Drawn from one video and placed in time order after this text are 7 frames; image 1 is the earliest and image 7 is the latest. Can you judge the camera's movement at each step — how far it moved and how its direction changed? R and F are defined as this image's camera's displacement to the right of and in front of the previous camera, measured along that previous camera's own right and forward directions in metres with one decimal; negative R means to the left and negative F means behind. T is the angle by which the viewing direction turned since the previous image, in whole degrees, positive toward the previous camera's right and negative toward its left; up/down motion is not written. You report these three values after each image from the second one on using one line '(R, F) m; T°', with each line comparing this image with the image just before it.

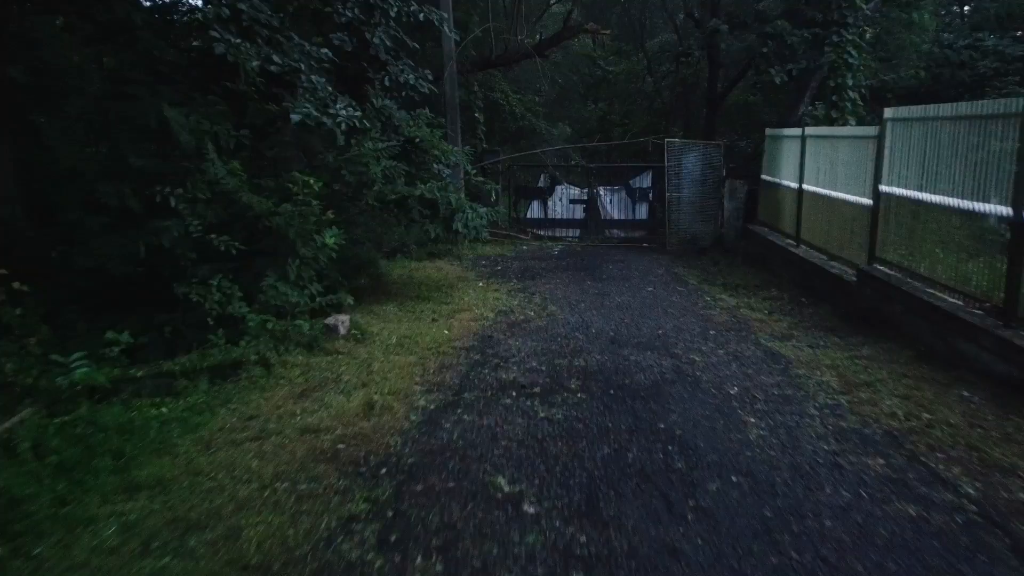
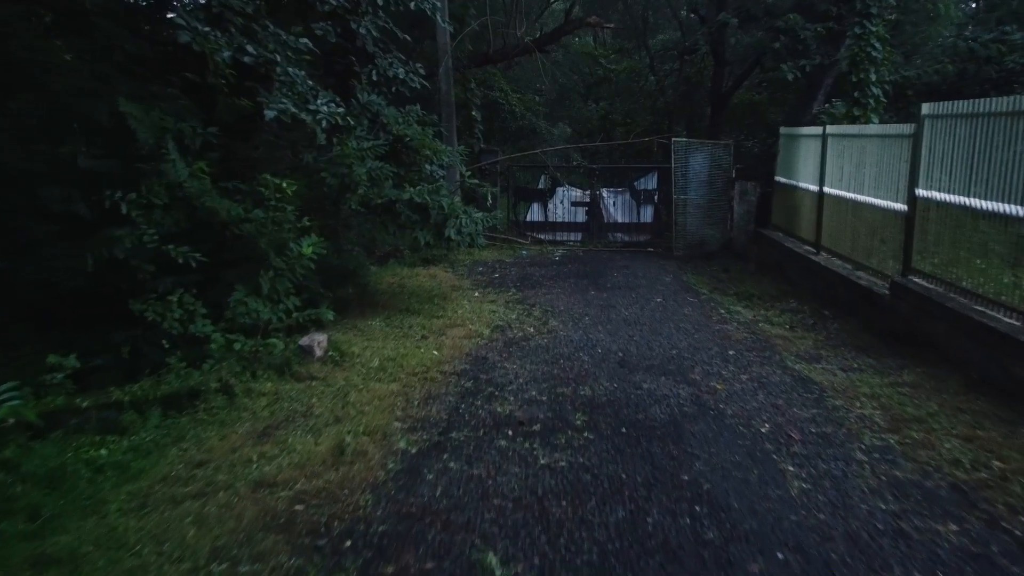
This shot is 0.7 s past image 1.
(0.0, +0.8) m; 0°
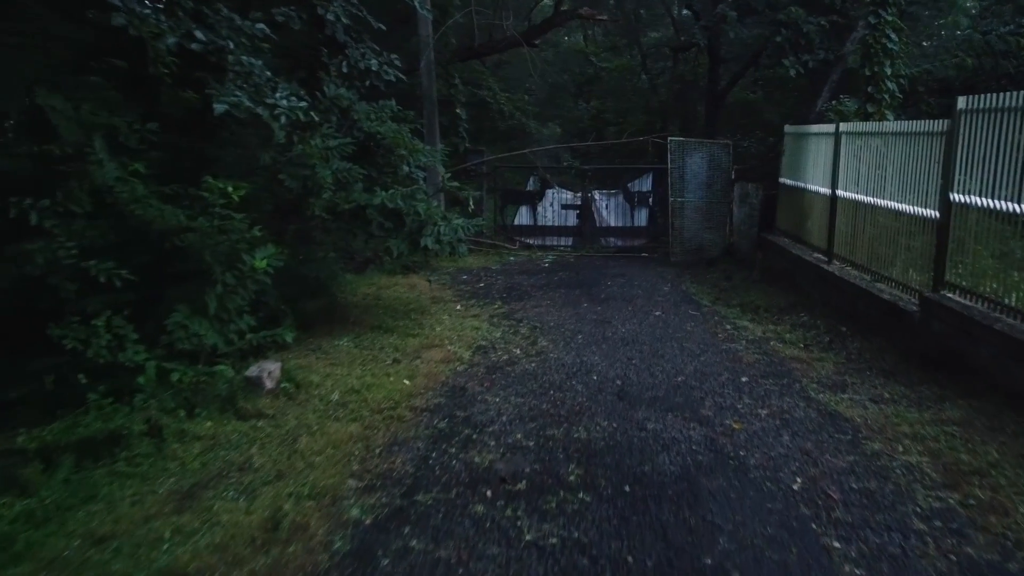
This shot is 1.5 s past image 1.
(+0.1, +0.9) m; +1°
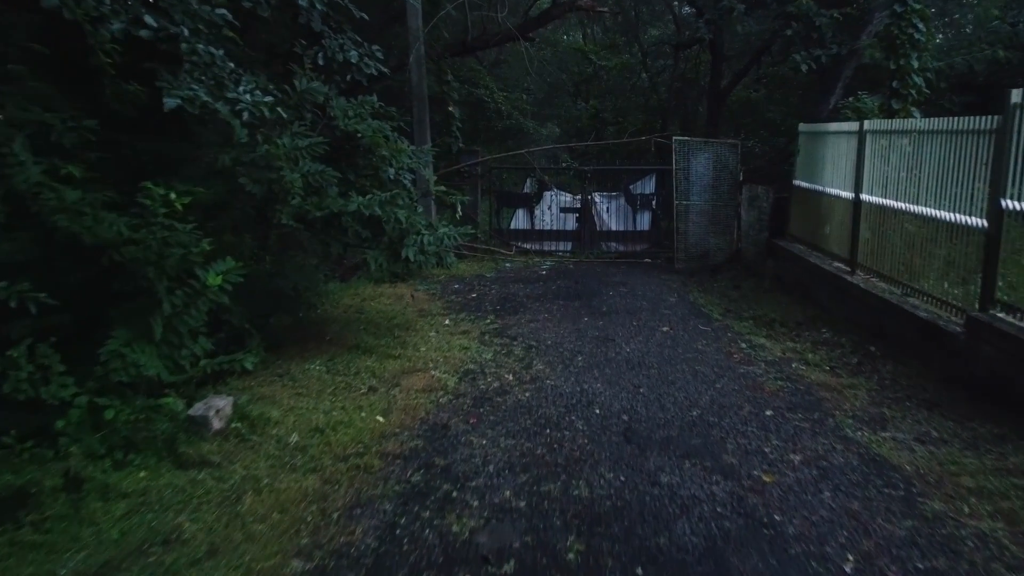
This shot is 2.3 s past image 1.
(+0.1, +0.8) m; 0°
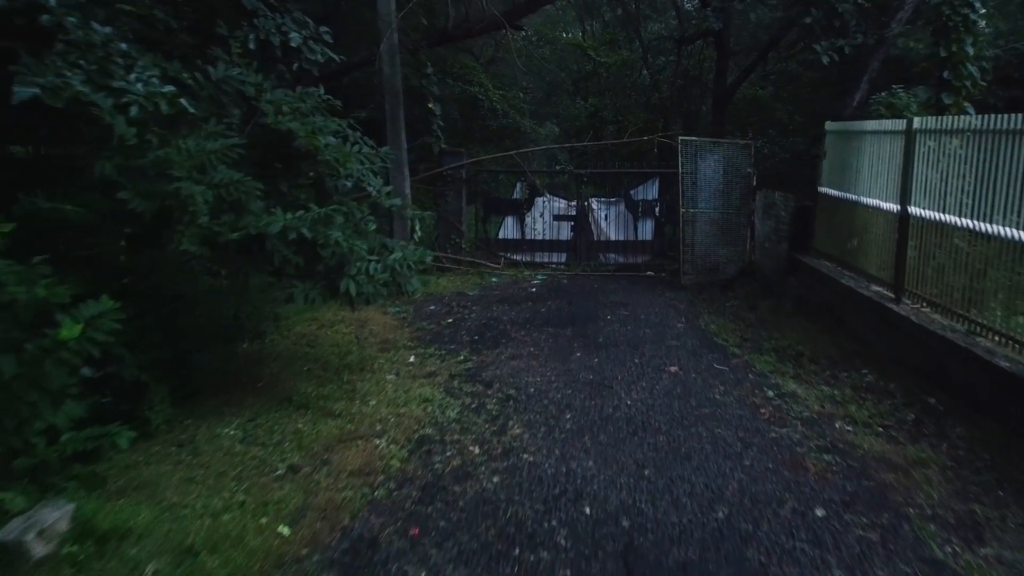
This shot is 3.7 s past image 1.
(+0.2, +1.5) m; 0°
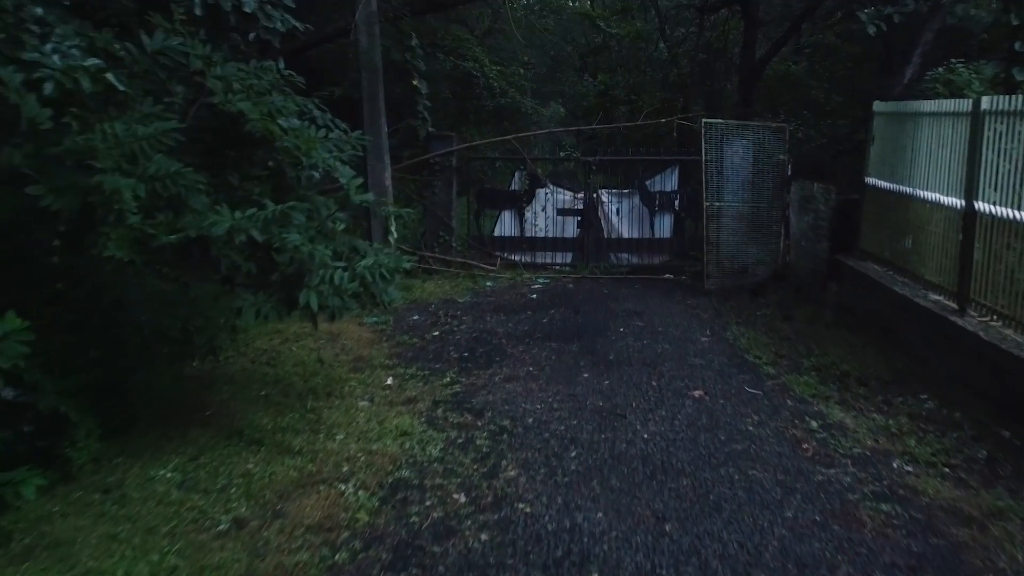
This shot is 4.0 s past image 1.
(+0.1, +0.9) m; 0°
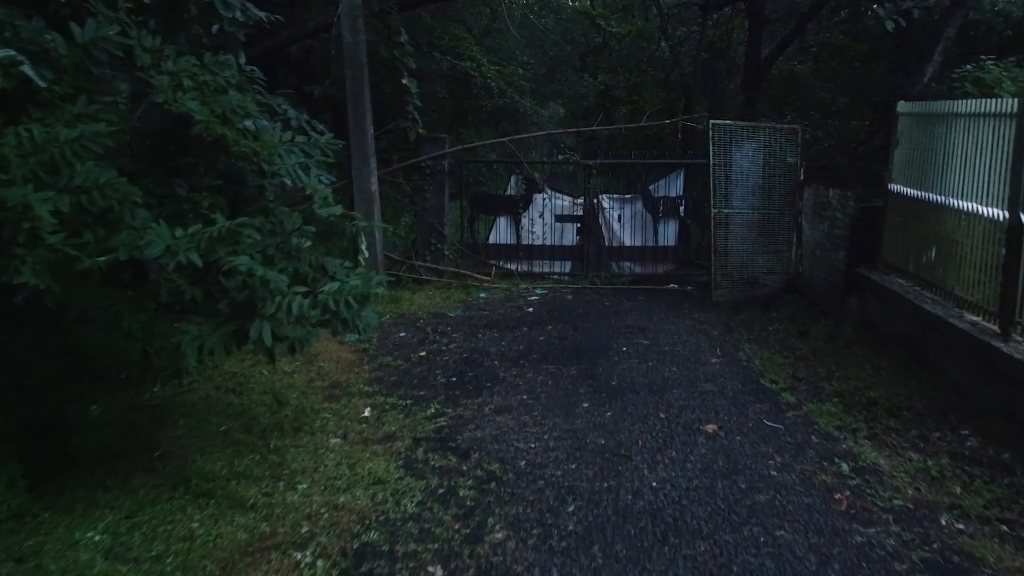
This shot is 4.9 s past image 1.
(+0.1, +0.7) m; 0°
